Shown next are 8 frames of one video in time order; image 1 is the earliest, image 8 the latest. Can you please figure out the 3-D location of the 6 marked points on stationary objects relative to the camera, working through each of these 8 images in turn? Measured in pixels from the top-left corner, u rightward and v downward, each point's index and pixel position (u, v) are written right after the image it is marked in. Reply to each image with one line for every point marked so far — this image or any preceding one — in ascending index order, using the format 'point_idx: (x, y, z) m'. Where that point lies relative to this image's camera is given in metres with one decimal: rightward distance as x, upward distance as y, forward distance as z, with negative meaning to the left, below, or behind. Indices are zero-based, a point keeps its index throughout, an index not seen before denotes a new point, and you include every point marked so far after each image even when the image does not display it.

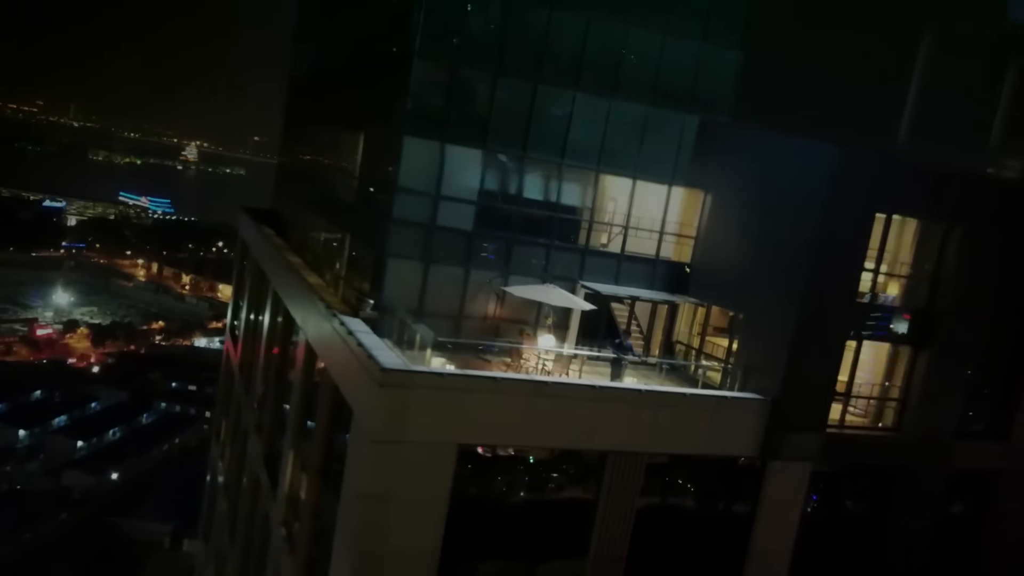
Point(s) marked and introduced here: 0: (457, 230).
0: (-0.7, +0.8, +8.4) m
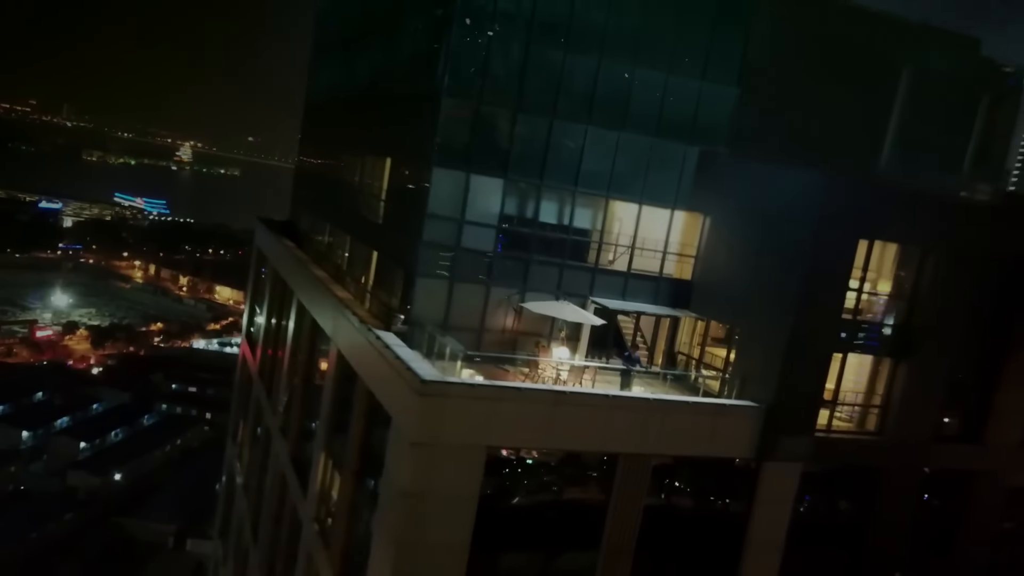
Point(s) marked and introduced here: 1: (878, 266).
0: (-0.4, +0.5, +9.2) m
1: (+5.4, +0.3, +9.3) m
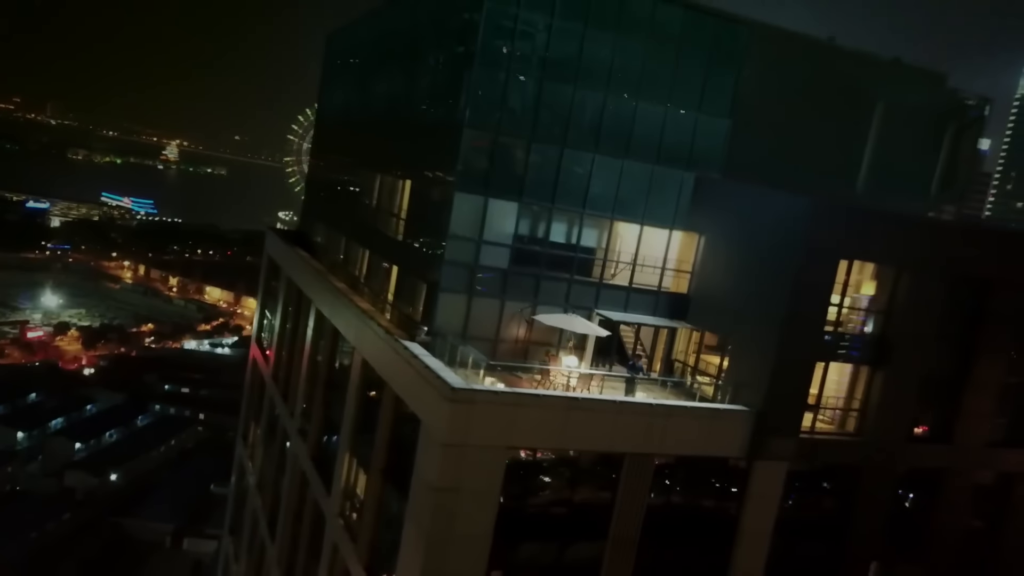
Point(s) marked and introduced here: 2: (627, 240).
0: (-0.2, +0.3, +10.0) m
1: (+5.6, +0.1, +10.2) m
2: (+2.0, +0.8, +10.7) m
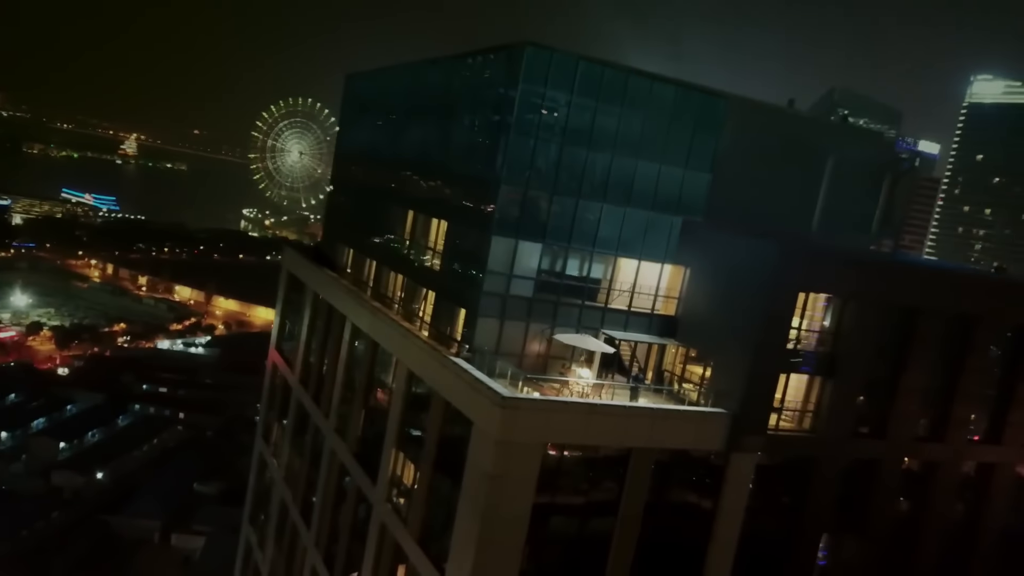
0: (+0.2, -0.2, +12.1) m
1: (+6.0, -0.4, +12.7) m
2: (+2.4, +0.3, +12.9) m
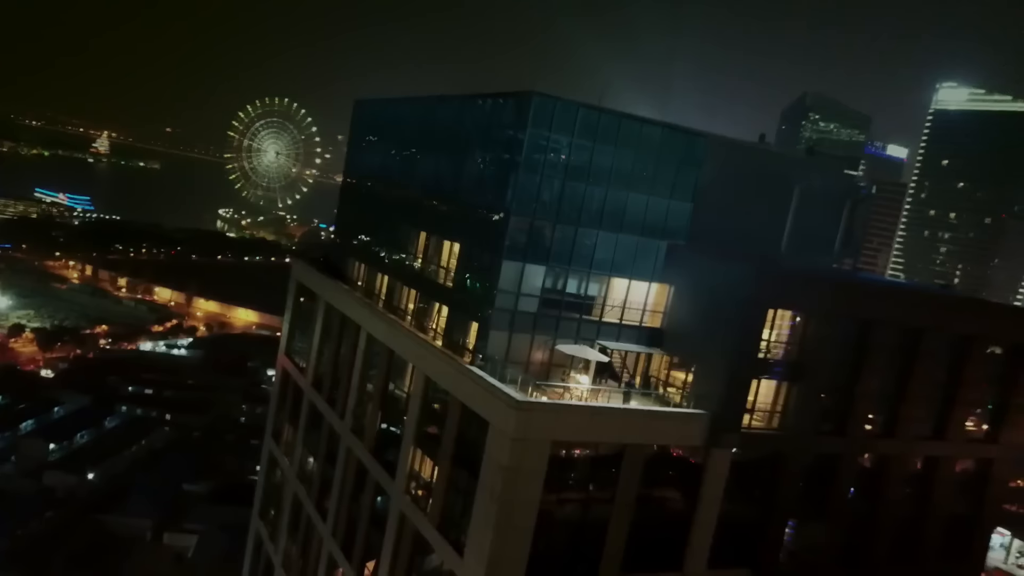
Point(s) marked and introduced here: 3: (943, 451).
0: (+0.3, -0.5, +13.8) m
1: (+6.1, -0.8, +14.5) m
2: (+2.5, 0.0, +14.6) m
3: (+11.8, -4.5, +17.3) m
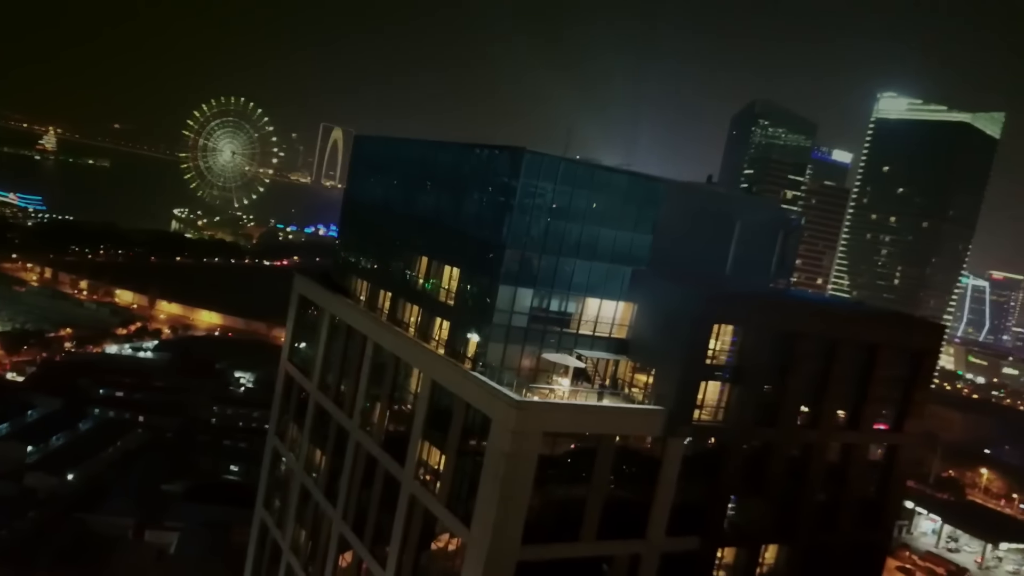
0: (+0.2, -1.0, +16.6) m
1: (+5.9, -1.3, +17.8) m
2: (+2.2, -0.5, +17.6) m
3: (+11.4, -5.0, +20.9) m
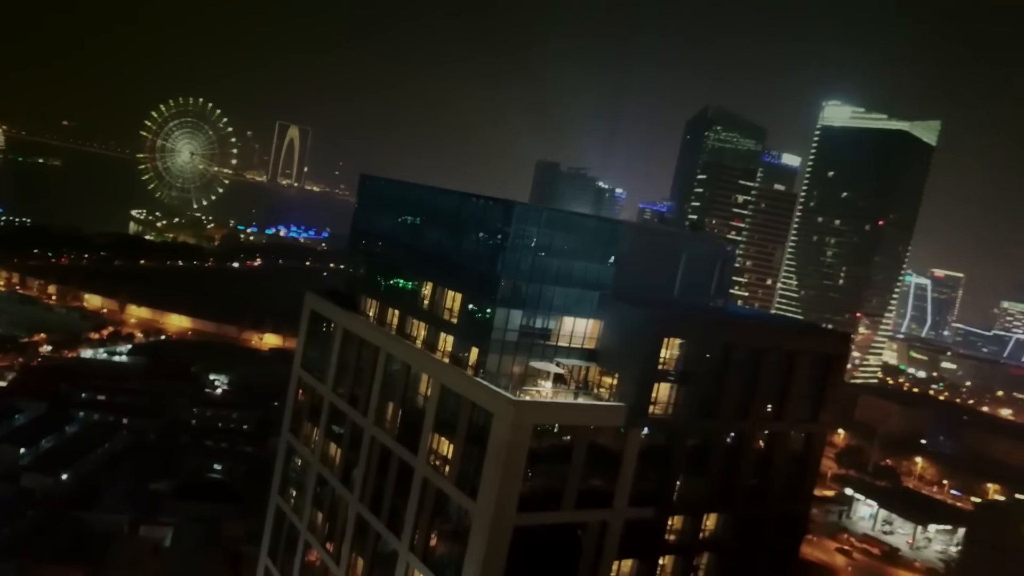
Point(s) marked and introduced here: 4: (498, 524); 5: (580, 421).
0: (0.0, -1.7, +20.7) m
1: (+5.6, -2.0, +22.3) m
2: (+2.0, -1.2, +21.9) m
3: (+10.9, -5.7, +25.7) m
4: (-0.4, -6.8, +18.2) m
5: (+2.1, -4.2, +19.5) m
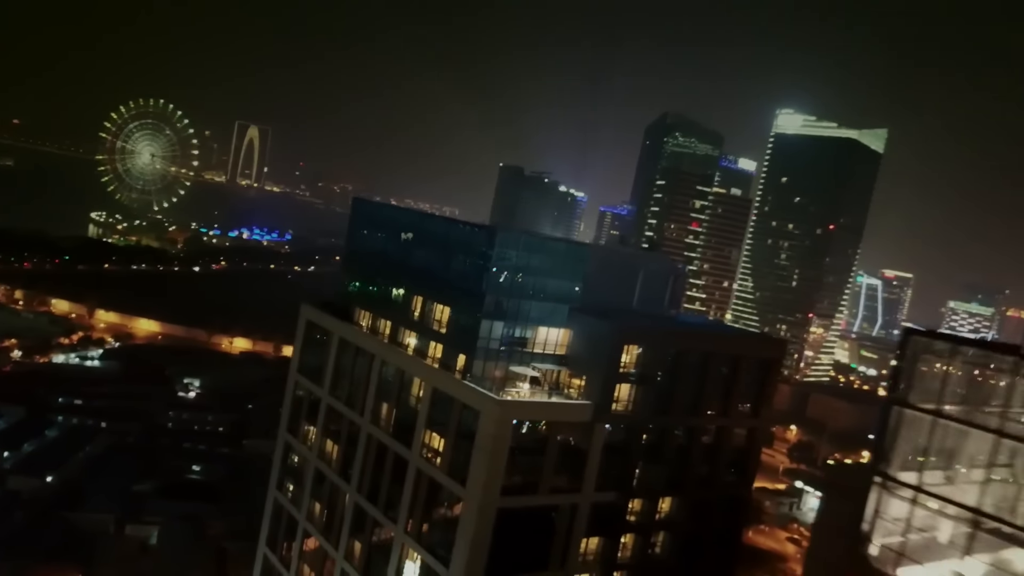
0: (-0.7, -2.3, +23.9) m
1: (+4.8, -2.6, +25.8) m
2: (+1.2, -1.8, +25.2) m
3: (+9.9, -6.2, +29.6) m
4: (-0.9, -7.3, +21.4) m
5: (+1.5, -4.7, +22.9) m
